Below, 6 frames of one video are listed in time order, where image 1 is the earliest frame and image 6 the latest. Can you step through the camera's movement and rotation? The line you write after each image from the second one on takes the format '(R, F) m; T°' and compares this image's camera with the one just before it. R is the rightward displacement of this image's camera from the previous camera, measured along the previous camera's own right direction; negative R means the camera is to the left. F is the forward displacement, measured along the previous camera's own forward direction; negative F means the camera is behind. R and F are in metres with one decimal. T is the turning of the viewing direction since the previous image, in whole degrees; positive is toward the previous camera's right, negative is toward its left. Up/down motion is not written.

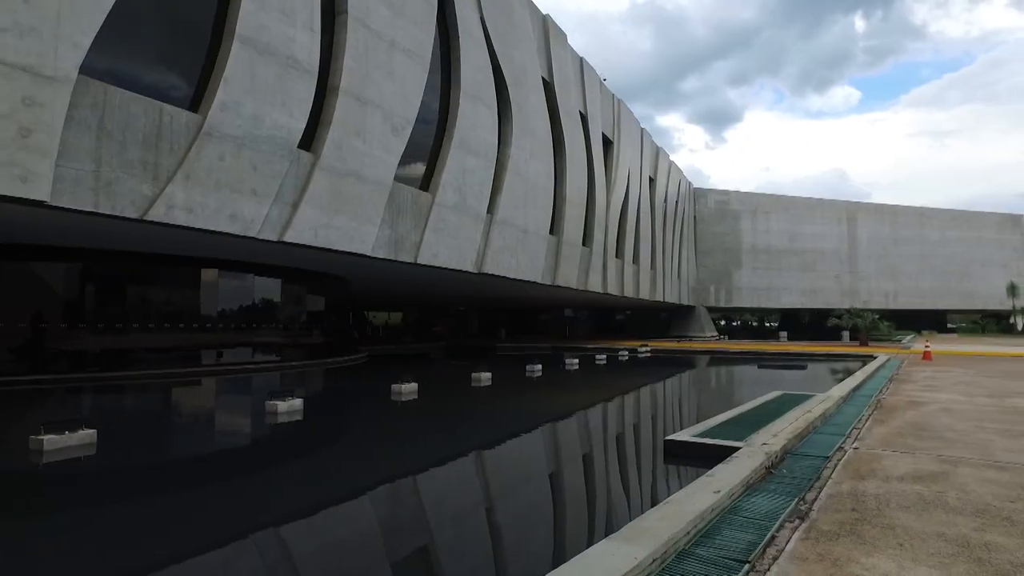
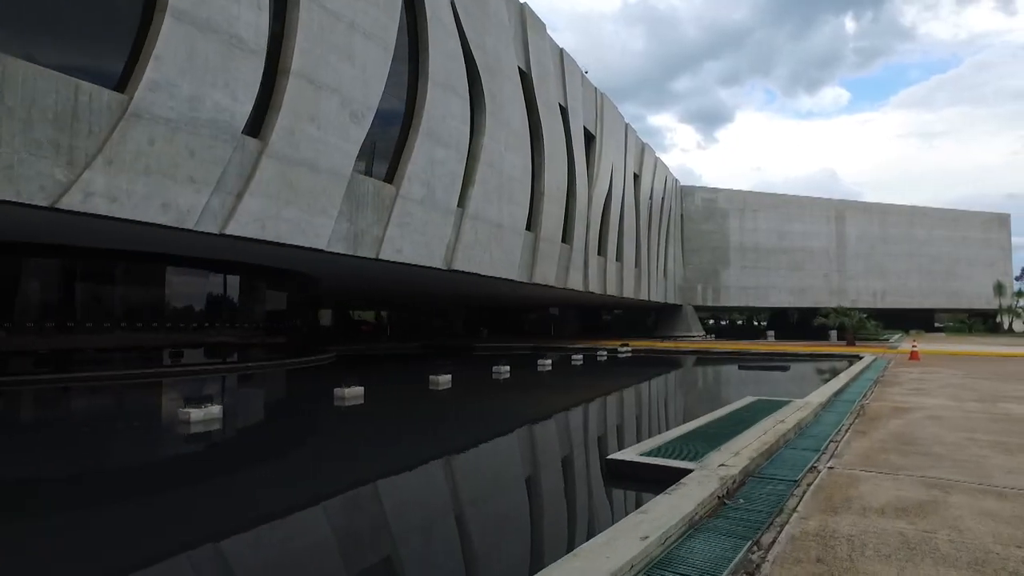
(+0.4, +0.6) m; +1°
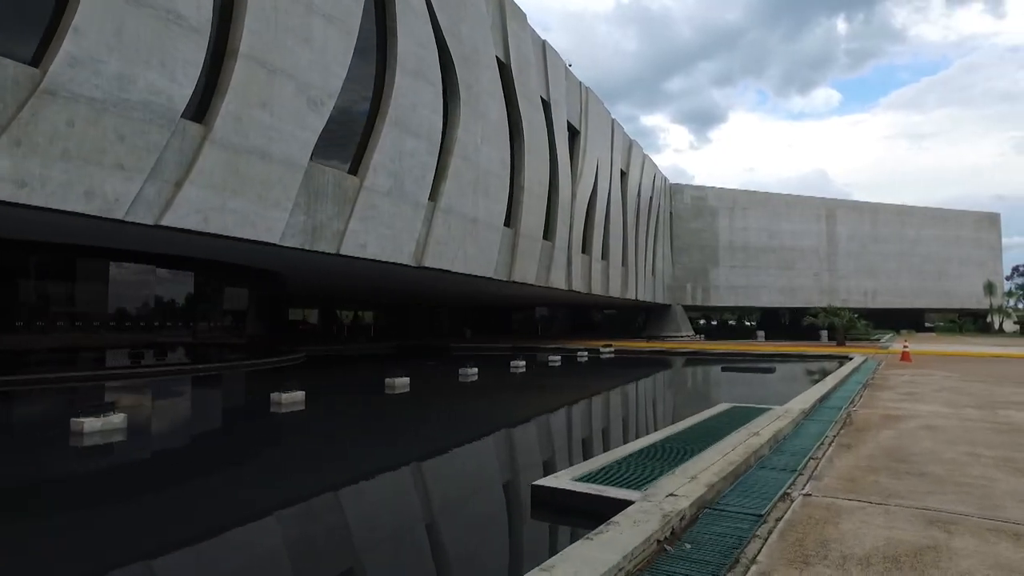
(+0.4, +0.7) m; +1°
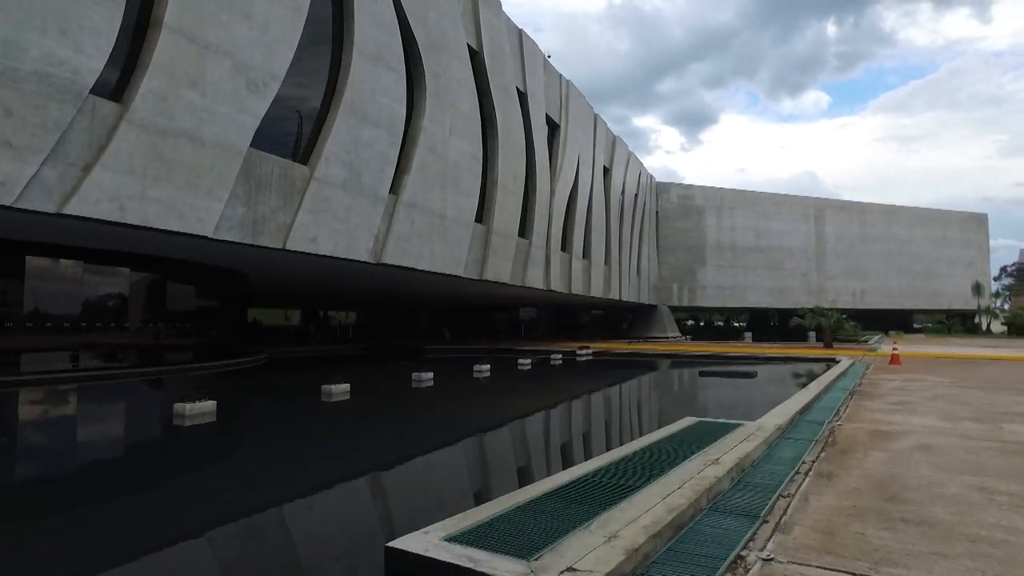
(+0.5, +0.8) m; +1°
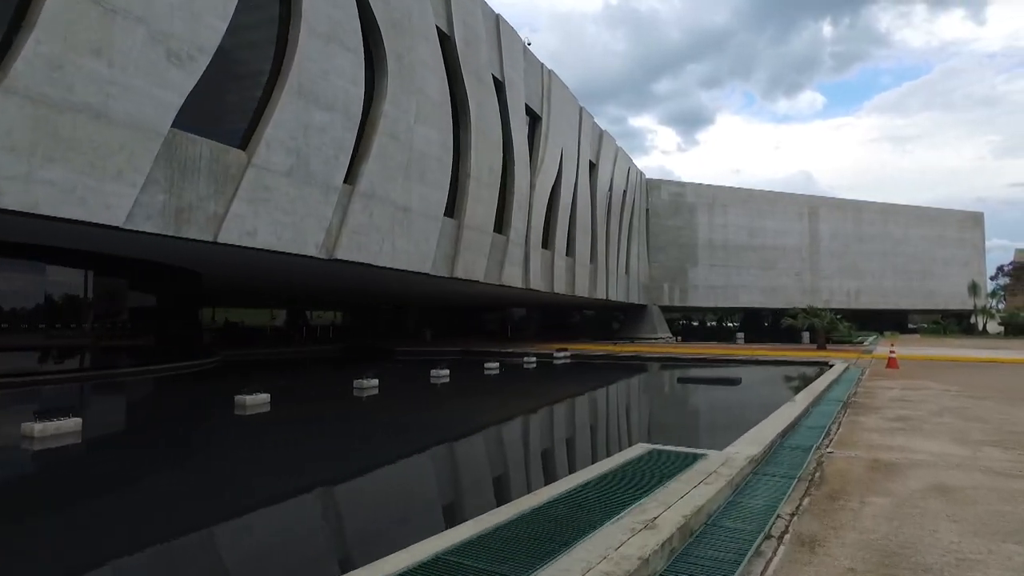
(+0.6, +1.0) m; 0°
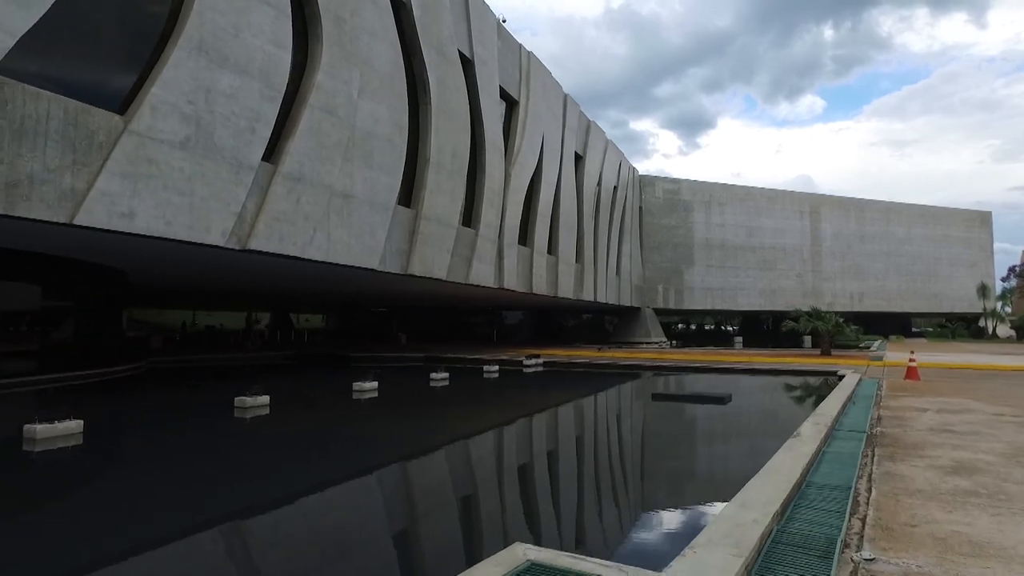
(+0.8, +1.8) m; 0°
